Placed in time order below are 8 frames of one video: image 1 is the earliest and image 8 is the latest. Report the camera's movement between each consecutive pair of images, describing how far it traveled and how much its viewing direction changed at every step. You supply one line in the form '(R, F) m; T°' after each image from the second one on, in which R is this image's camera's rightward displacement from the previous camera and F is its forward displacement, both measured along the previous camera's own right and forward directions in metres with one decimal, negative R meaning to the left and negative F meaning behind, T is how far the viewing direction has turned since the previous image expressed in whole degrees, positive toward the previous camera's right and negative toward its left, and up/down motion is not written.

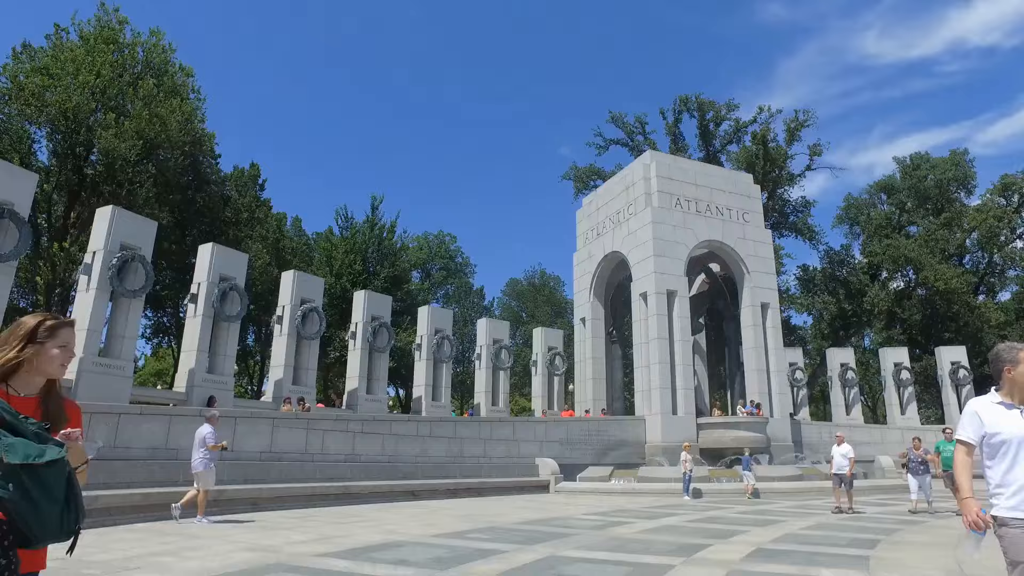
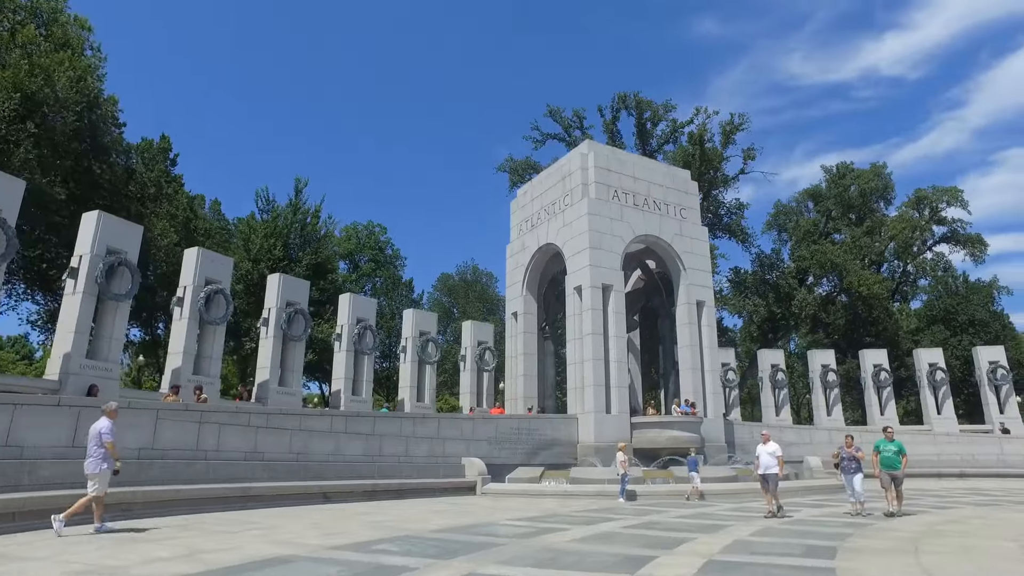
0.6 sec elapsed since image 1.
(+0.1, +1.3) m; +6°
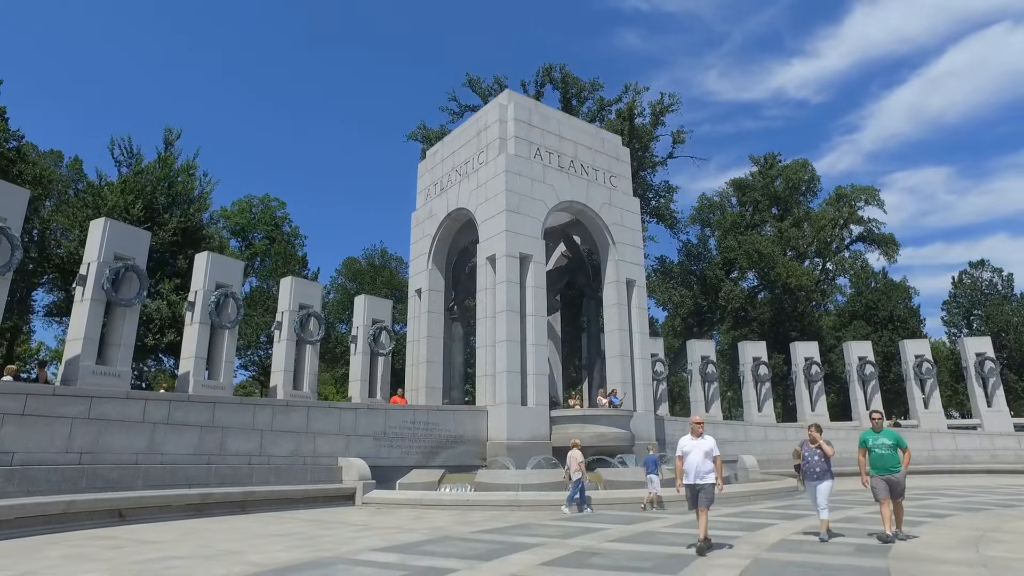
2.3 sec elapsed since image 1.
(+0.5, +3.7) m; +7°
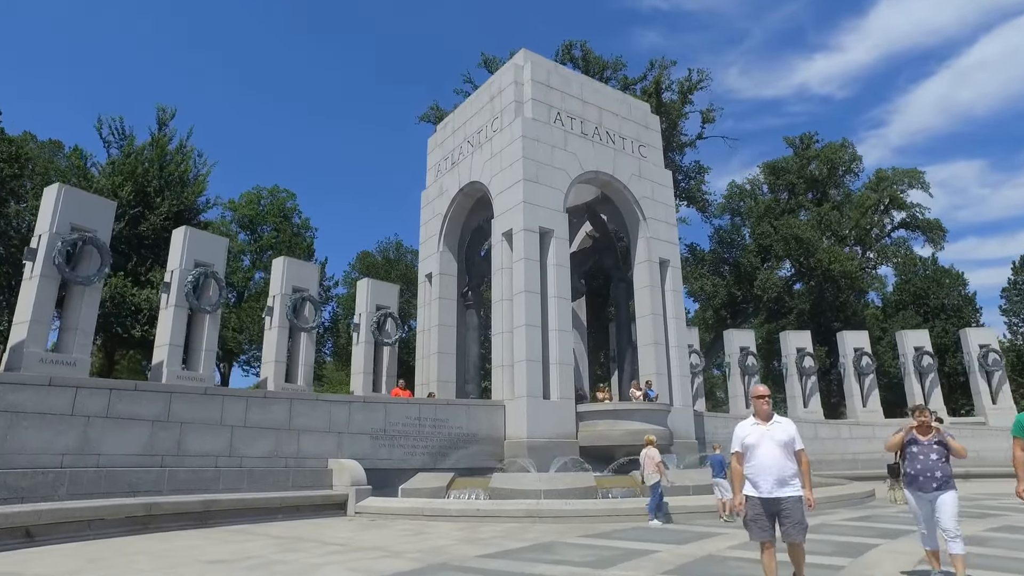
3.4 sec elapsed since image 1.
(+0.1, +2.4) m; -2°
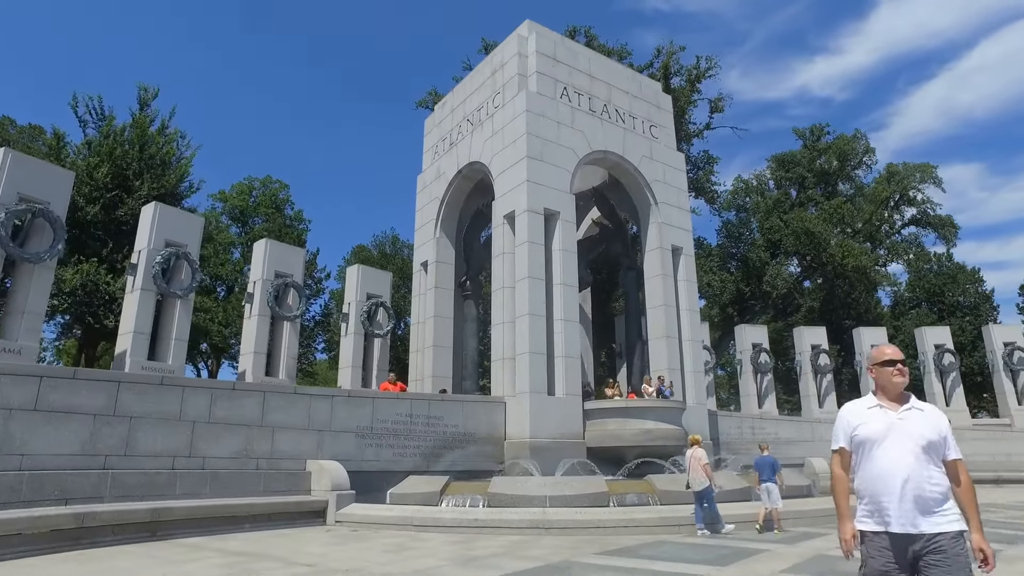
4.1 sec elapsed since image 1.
(-0.1, +1.4) m; 0°
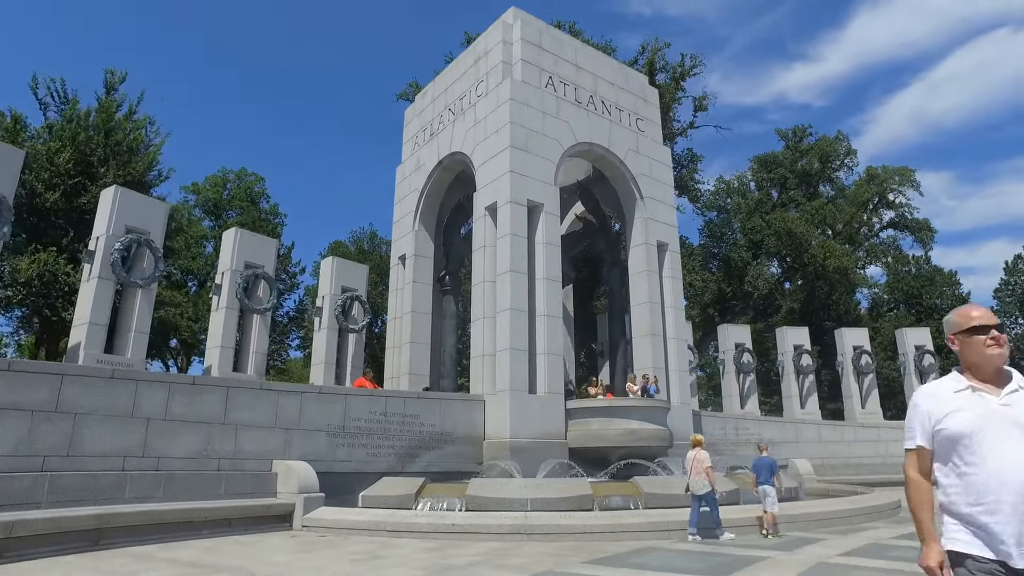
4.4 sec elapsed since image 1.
(0.0, +0.6) m; +2°
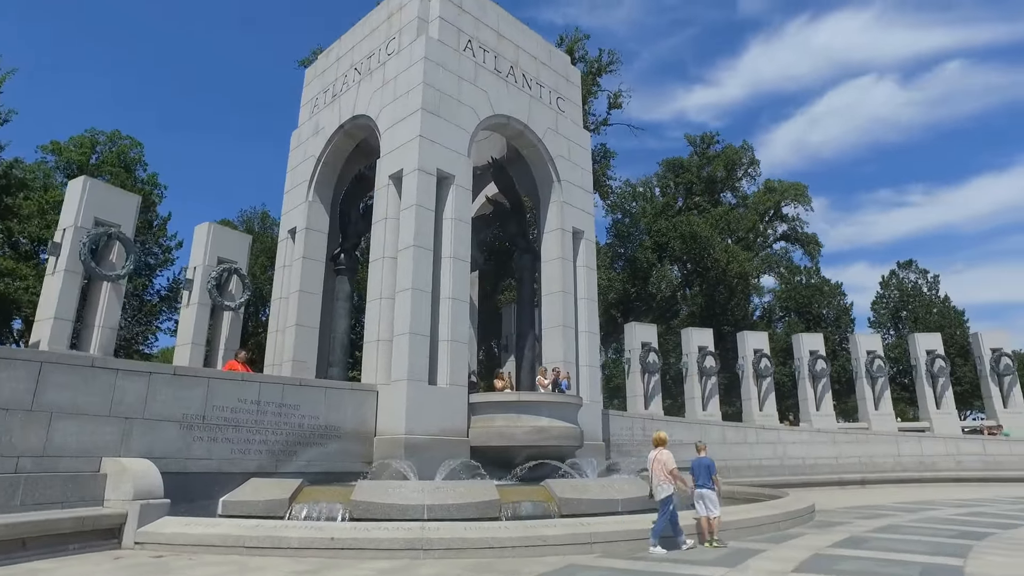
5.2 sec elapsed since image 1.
(-0.1, +1.6) m; +8°
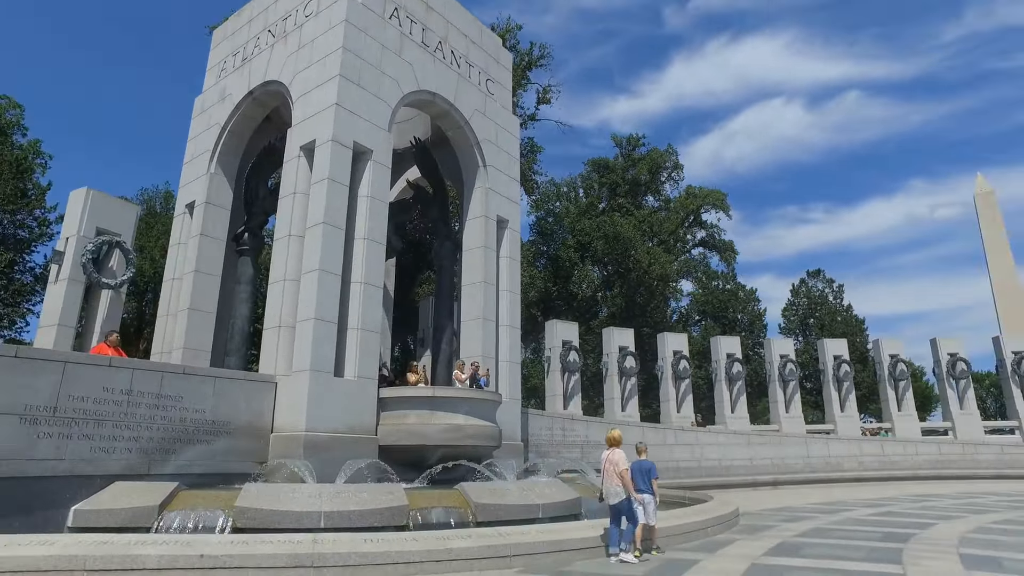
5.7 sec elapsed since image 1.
(0.0, +1.0) m; +7°
